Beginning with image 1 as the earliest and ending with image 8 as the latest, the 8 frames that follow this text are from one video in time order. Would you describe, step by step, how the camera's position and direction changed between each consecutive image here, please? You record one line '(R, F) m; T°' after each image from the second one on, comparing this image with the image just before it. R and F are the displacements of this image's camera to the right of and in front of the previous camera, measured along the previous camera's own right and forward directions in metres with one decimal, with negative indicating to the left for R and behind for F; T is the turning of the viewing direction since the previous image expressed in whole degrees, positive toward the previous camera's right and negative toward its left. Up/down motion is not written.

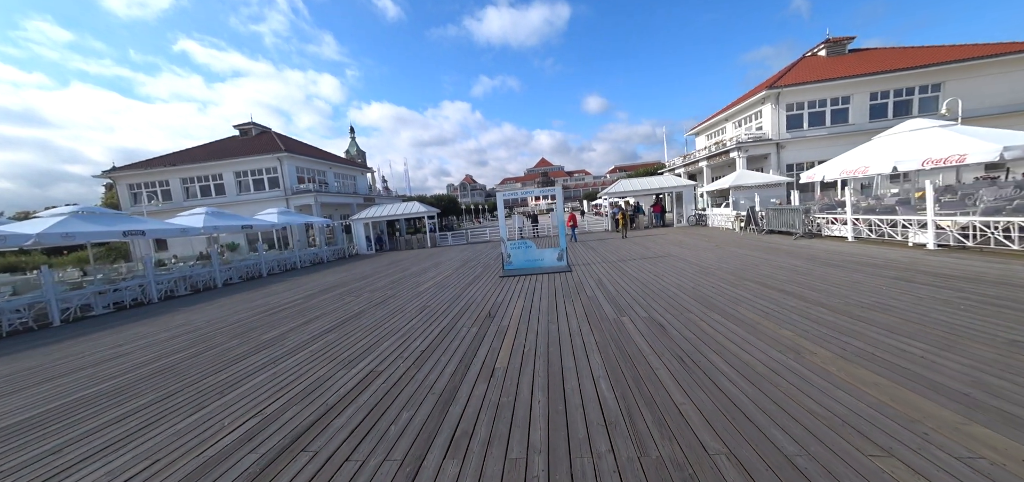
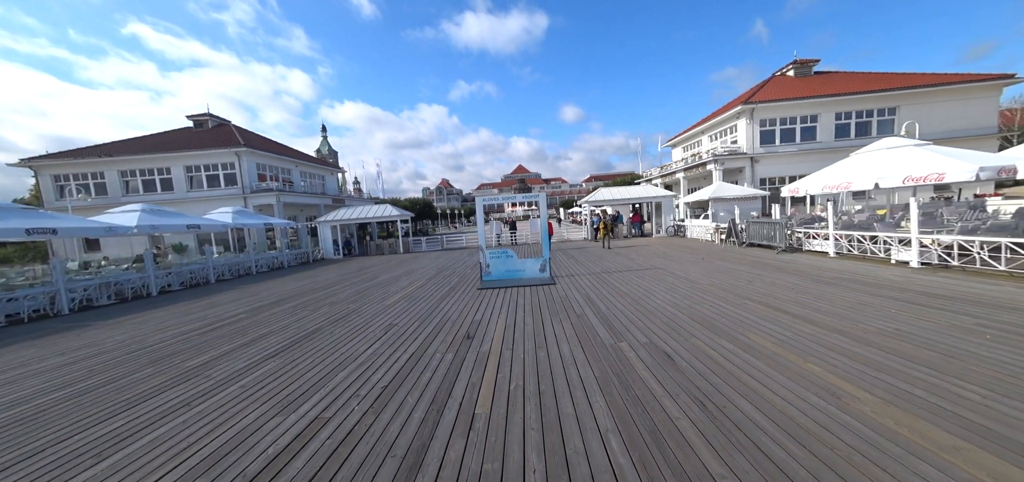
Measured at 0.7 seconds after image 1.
(-0.1, +0.7) m; +4°
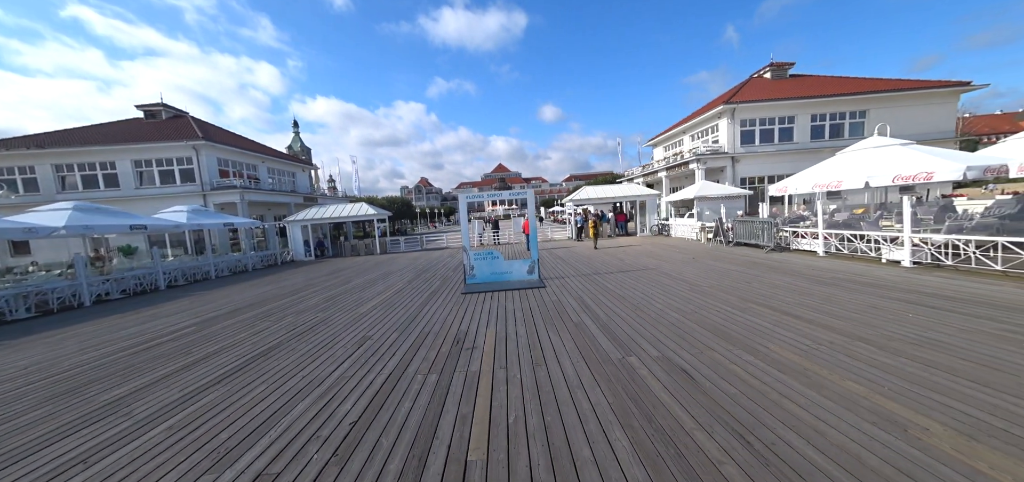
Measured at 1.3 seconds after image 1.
(-0.1, +0.6) m; +3°
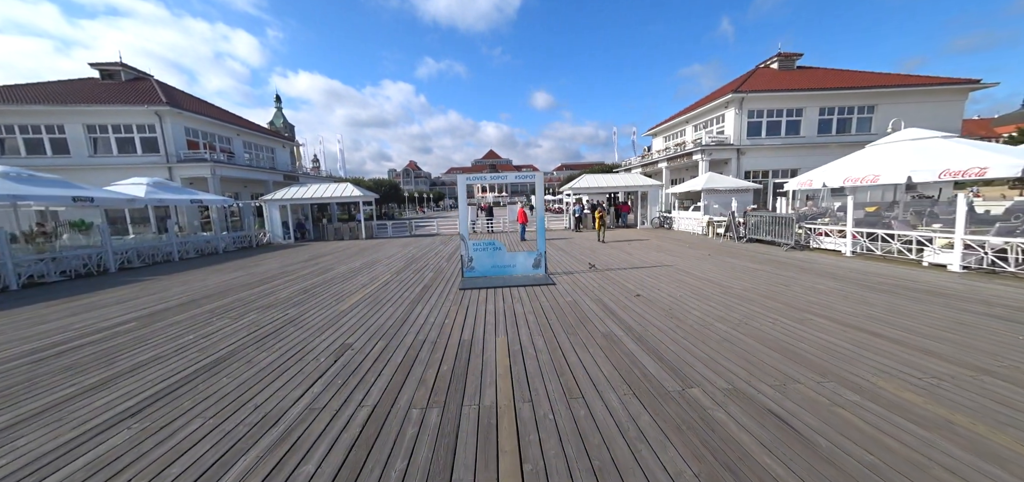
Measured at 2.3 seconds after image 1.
(-0.4, +1.0) m; +2°
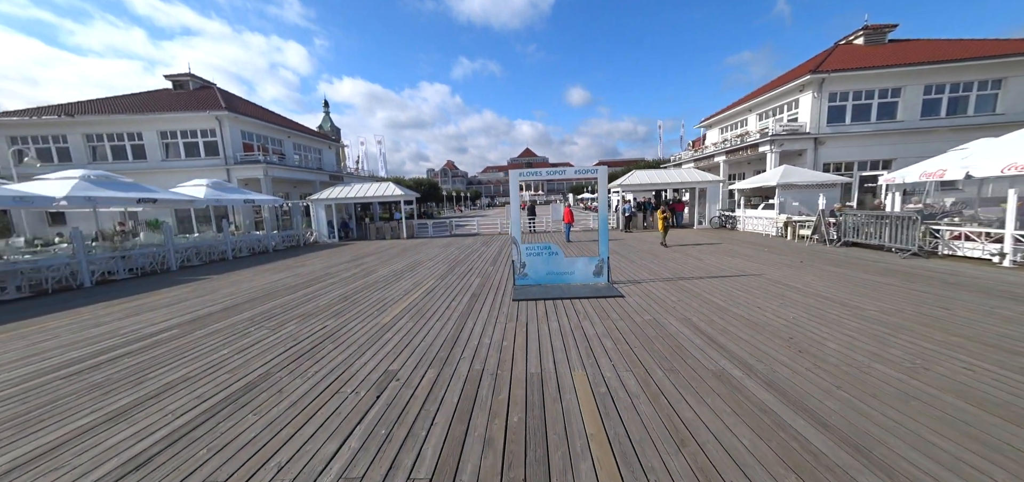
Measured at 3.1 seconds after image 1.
(-0.4, +0.9) m; -6°
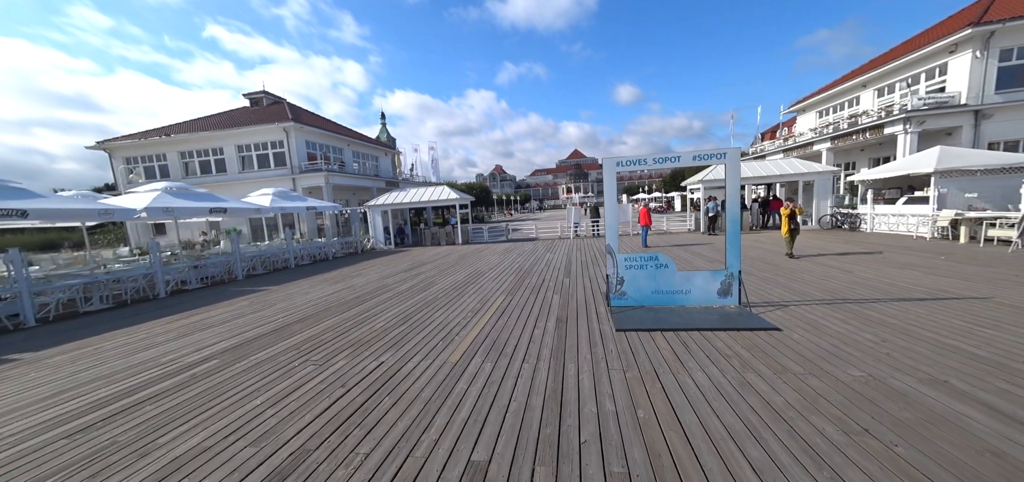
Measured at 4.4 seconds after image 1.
(-0.7, +1.4) m; -8°
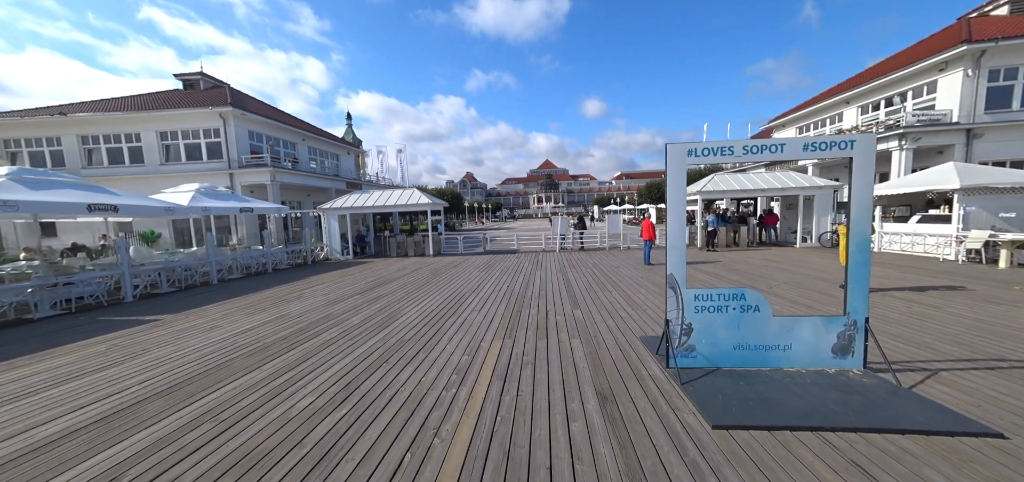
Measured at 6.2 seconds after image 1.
(-0.5, +2.1) m; +5°
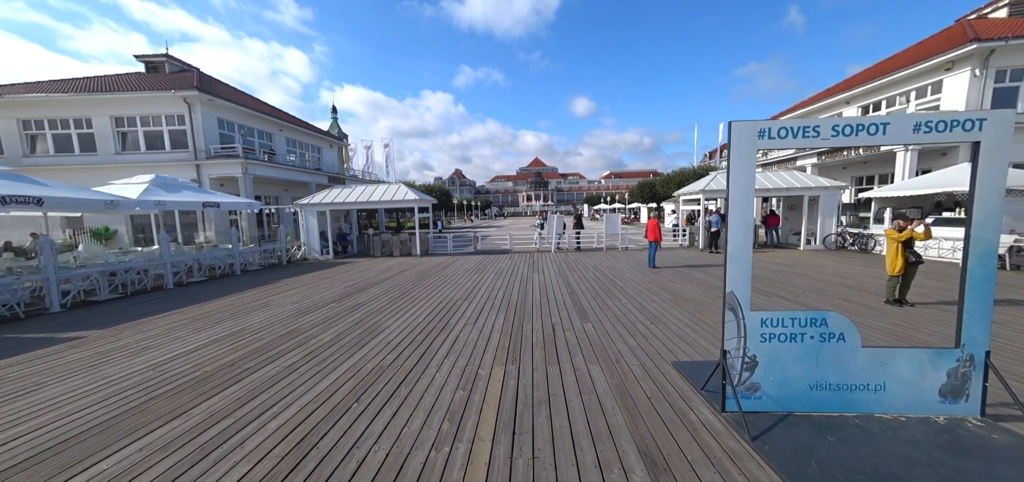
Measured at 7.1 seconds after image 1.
(-0.2, +1.0) m; +2°
